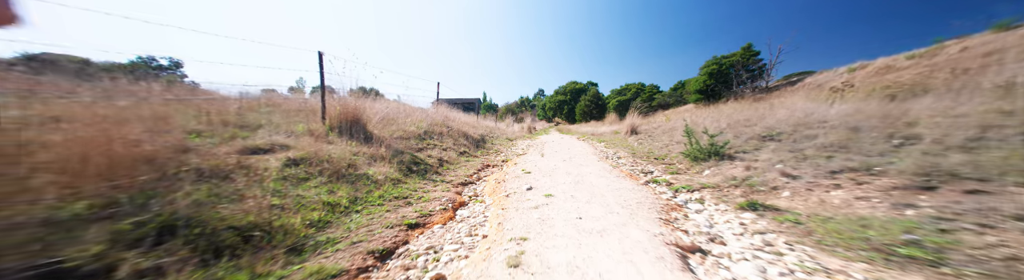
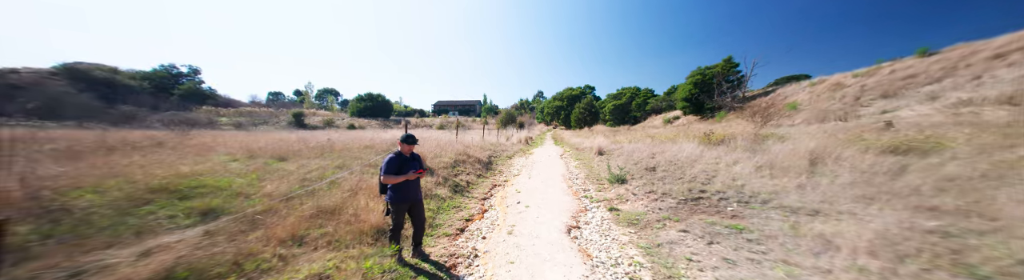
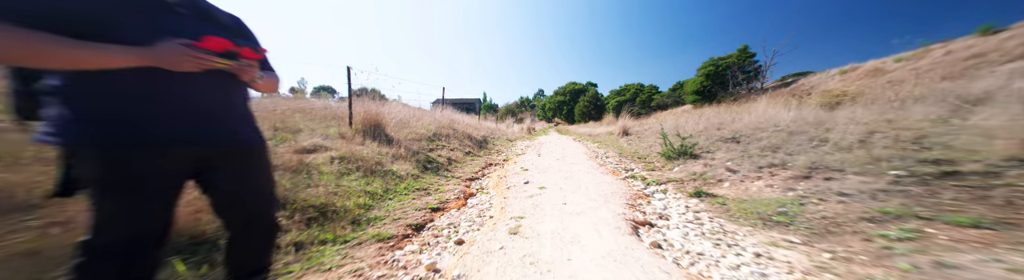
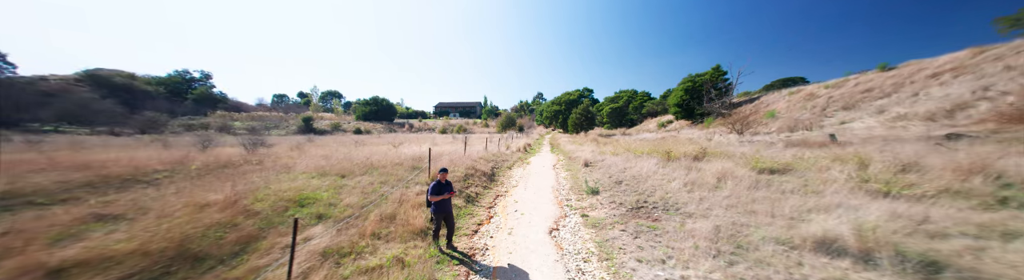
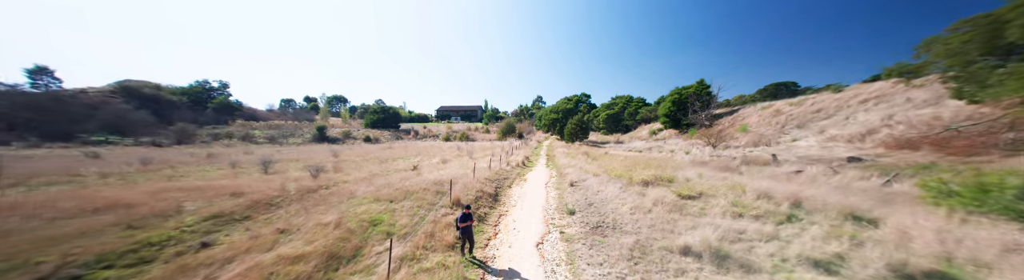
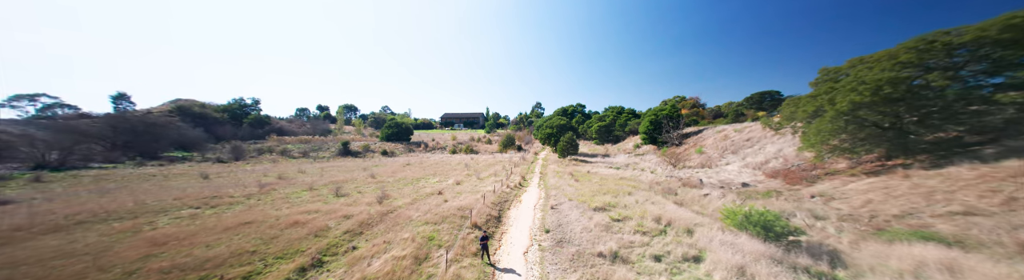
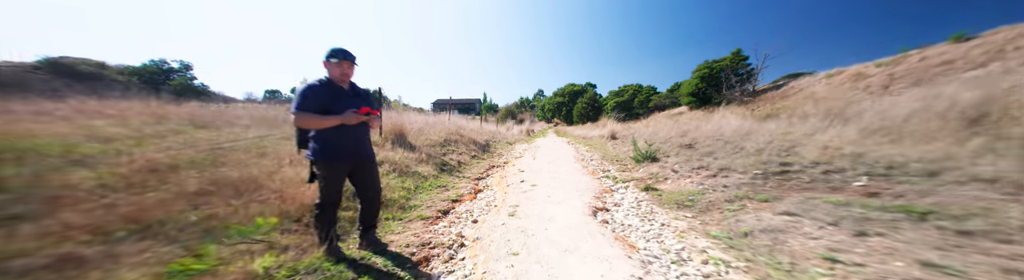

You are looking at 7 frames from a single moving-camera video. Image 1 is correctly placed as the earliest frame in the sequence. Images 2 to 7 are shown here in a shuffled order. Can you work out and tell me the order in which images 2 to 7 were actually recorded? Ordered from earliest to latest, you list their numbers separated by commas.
3, 7, 2, 4, 5, 6
